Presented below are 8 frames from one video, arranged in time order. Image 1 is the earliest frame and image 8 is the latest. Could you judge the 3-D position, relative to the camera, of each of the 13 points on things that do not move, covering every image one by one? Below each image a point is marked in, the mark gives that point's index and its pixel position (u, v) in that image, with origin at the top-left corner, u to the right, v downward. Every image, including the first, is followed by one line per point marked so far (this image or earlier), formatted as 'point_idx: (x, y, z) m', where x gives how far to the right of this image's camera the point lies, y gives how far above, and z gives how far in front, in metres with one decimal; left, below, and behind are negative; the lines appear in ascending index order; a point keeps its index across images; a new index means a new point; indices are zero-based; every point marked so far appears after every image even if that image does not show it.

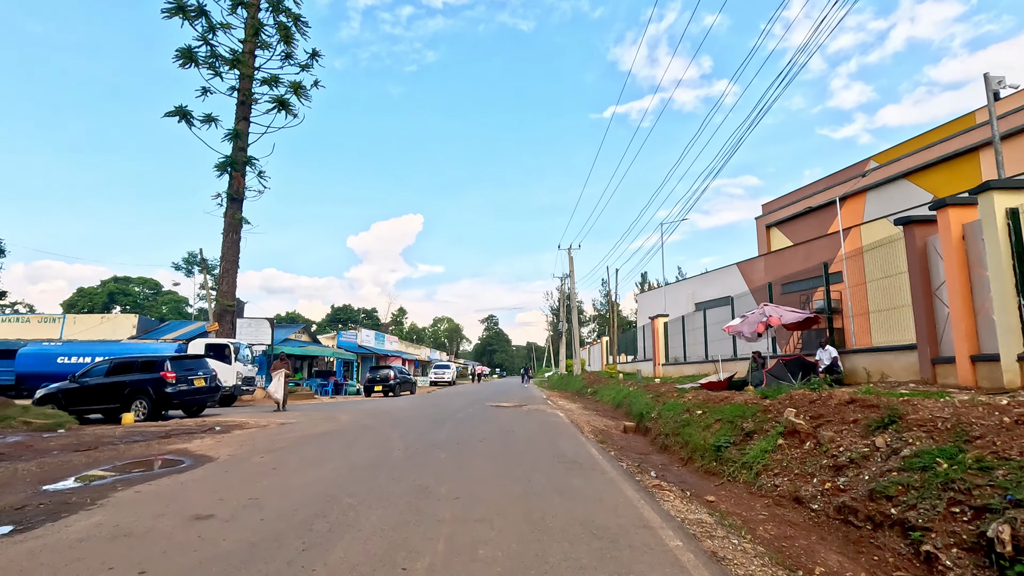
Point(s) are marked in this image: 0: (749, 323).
0: (+6.3, -1.0, +14.5) m
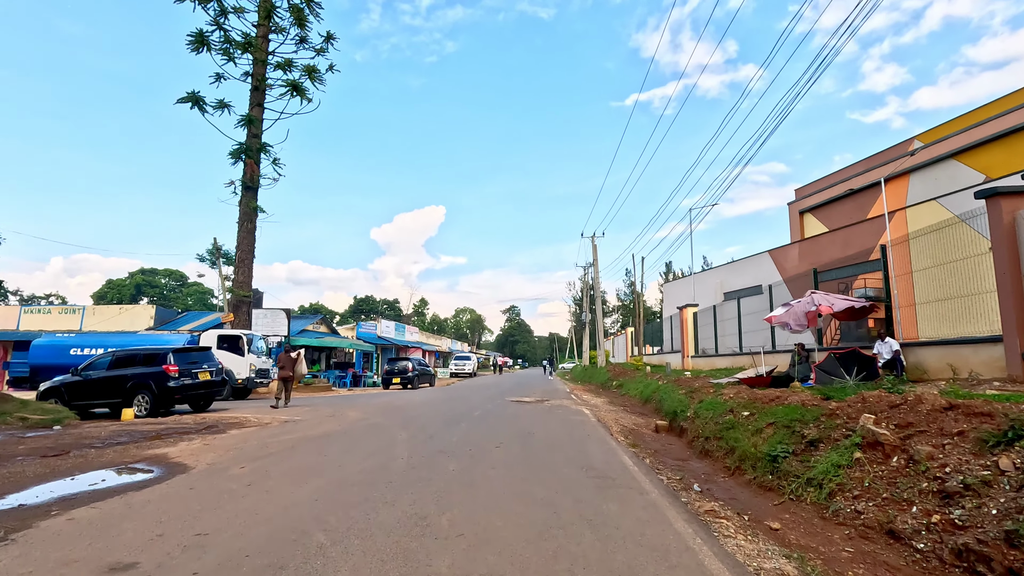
0: (+6.8, -0.6, +13.1) m
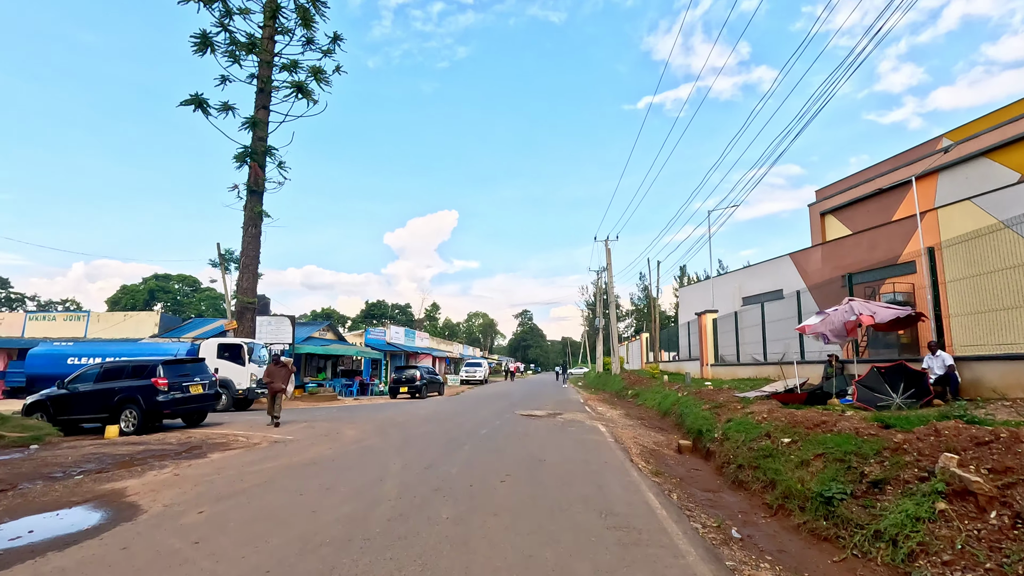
0: (+7.0, -0.8, +12.0) m
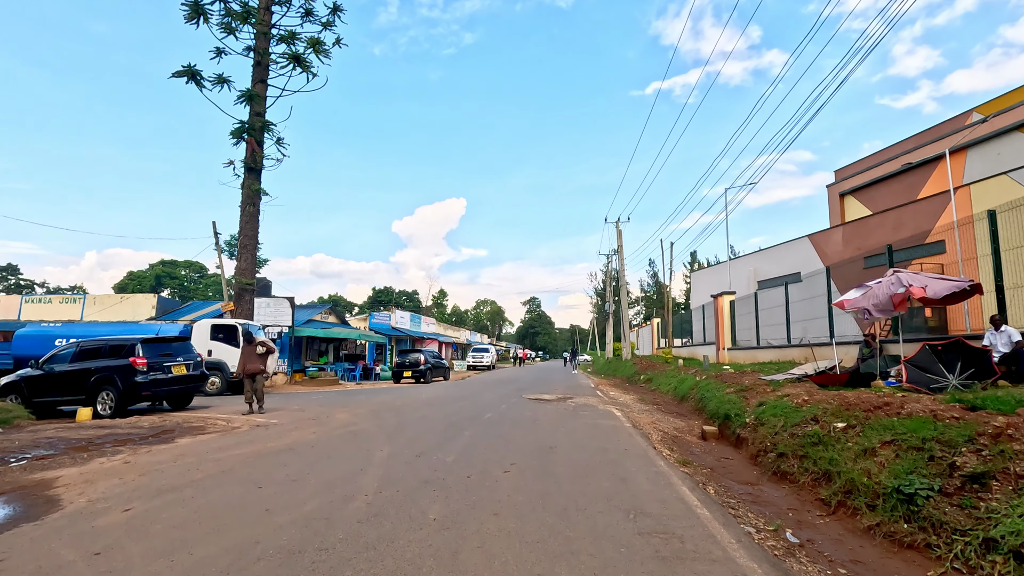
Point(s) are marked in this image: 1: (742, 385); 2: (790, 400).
0: (+7.1, -0.2, +10.7) m
1: (+5.7, -2.4, +13.4) m
2: (+4.9, -2.0, +9.4) m
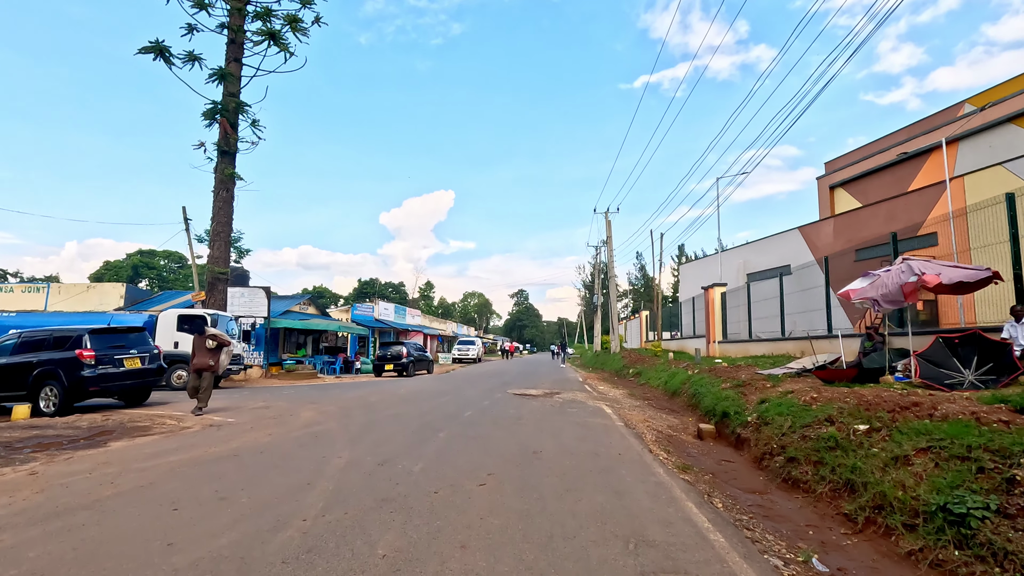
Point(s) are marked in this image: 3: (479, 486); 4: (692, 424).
0: (+6.8, 0.0, +10.0) m
1: (+5.3, -2.2, +12.6) m
2: (+4.6, -1.8, +8.7) m
3: (-0.3, -1.8, +4.8) m
4: (+3.7, -2.8, +11.2) m
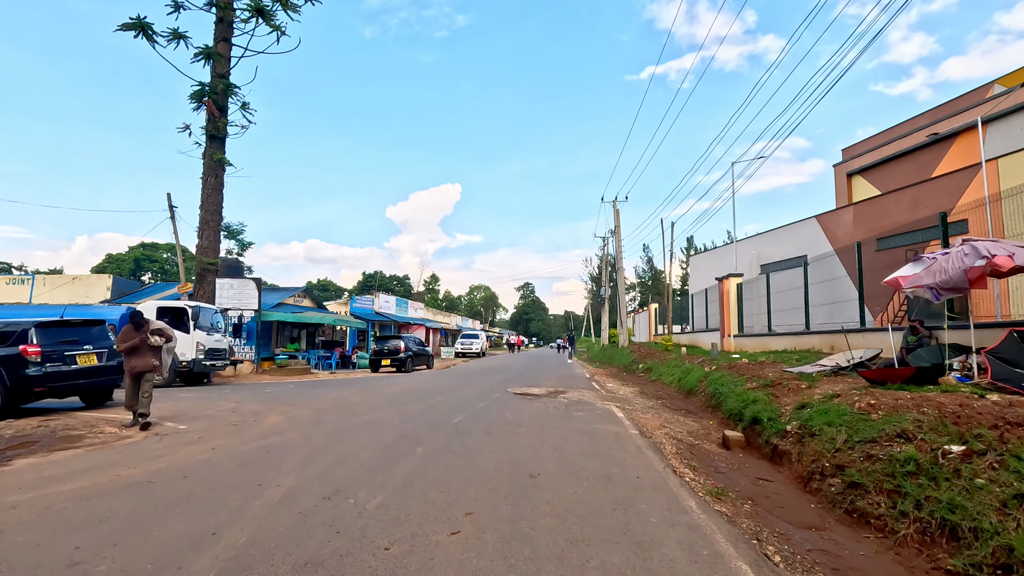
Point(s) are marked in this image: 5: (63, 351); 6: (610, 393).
0: (+6.8, +0.3, +8.6) m
1: (+5.3, -1.9, +11.3) m
2: (+4.5, -1.5, +7.3) m
3: (-0.4, -1.6, +3.5) m
4: (+3.7, -2.6, +9.8) m
5: (-8.4, -1.2, +10.2) m
6: (+2.7, -2.9, +14.7) m
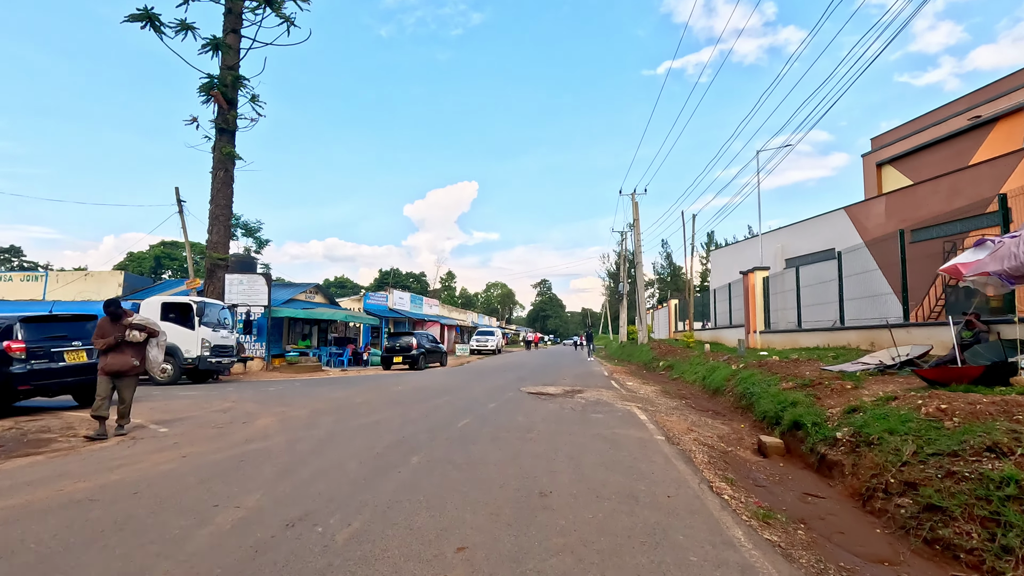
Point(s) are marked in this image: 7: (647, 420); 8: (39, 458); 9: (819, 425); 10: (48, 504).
0: (+6.9, +0.4, +7.6) m
1: (+5.6, -1.7, +10.3) m
2: (+4.6, -1.4, +6.4) m
3: (-0.4, -1.5, +2.7) m
4: (+3.9, -2.4, +8.9) m
5: (-8.2, -1.1, +9.6) m
6: (+3.0, -2.7, +13.8) m
7: (+2.3, -2.2, +9.0) m
8: (-5.0, -1.8, +5.7) m
9: (+4.1, -1.8, +7.2) m
10: (-3.3, -1.6, +3.9) m
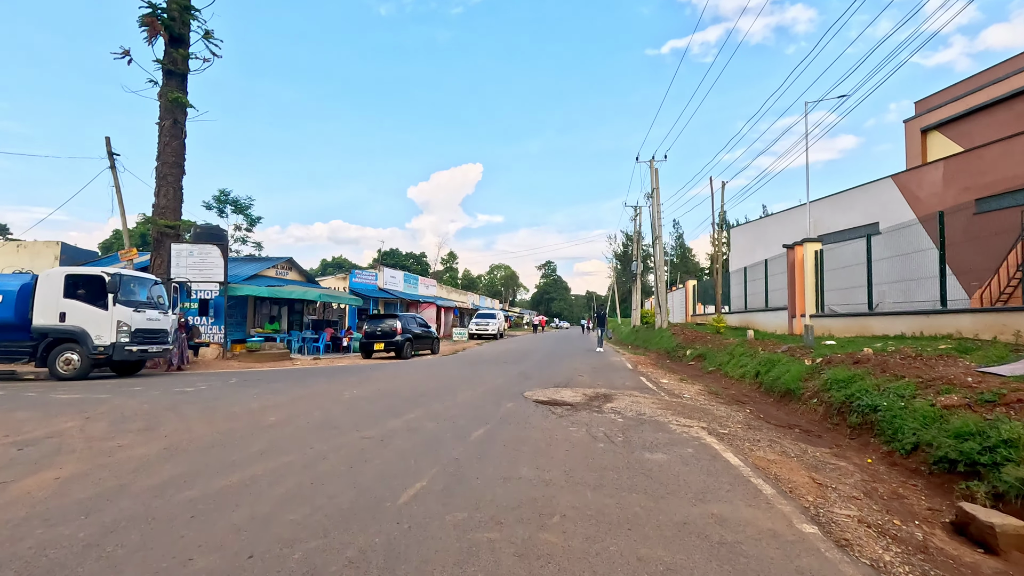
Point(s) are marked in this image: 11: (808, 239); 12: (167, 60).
0: (+6.9, +0.8, +3.8) m
1: (+5.6, -1.2, +6.6) m
2: (+4.6, -1.0, +2.7) m
3: (-0.5, -1.2, -0.9) m
4: (+3.9, -1.9, +5.2) m
5: (-8.2, -0.5, +6.0) m
6: (+3.1, -2.0, +10.1) m
7: (+2.2, -1.7, +5.3) m
8: (-5.0, -1.4, +2.0) m
9: (+4.1, -1.4, +3.5) m
10: (-3.4, -1.2, +0.3) m
11: (+10.8, +1.8, +19.6) m
12: (-12.9, +8.4, +19.9) m
